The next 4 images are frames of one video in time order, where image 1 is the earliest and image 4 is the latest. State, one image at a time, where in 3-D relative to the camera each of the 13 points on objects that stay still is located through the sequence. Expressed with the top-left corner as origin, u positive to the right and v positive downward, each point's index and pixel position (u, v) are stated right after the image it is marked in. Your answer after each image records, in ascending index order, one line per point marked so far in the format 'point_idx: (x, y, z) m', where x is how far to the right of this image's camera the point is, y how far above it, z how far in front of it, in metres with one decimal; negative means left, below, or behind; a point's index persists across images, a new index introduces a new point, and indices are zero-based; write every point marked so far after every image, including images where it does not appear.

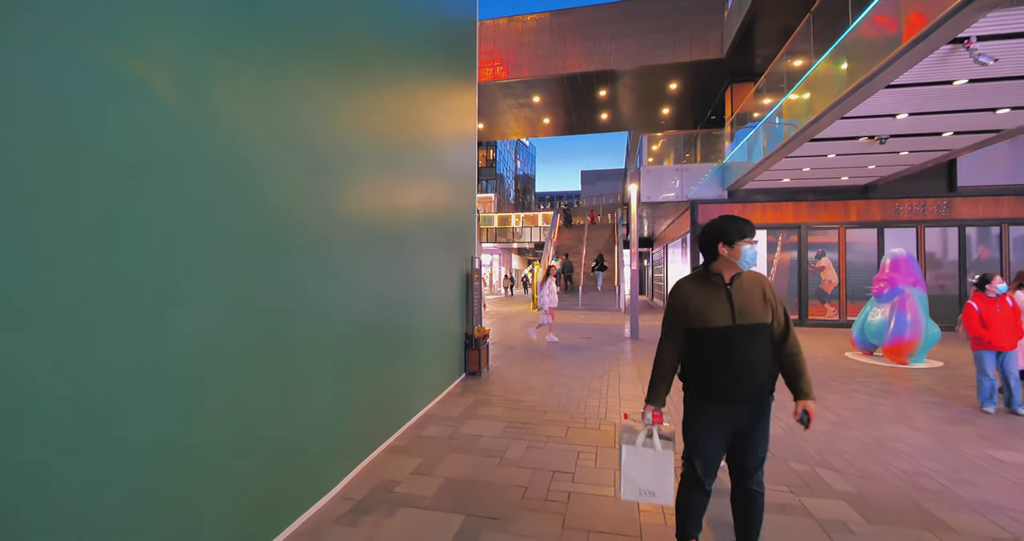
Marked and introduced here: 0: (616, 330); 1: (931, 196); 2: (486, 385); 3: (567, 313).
0: (+2.5, -1.4, +11.1) m
1: (+11.1, +2.0, +12.1) m
2: (-0.3, -1.5, +5.8) m
3: (+1.9, -1.5, +15.7) m
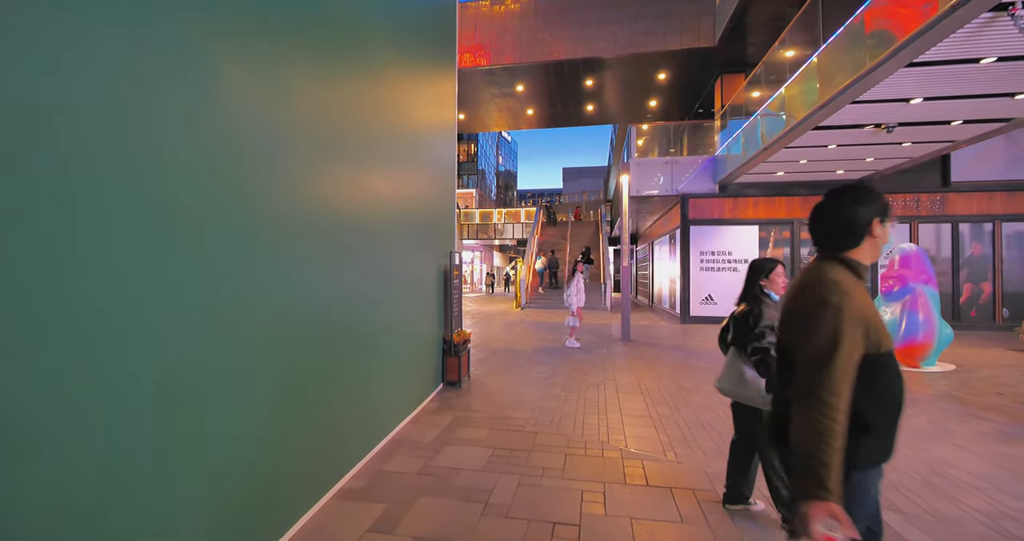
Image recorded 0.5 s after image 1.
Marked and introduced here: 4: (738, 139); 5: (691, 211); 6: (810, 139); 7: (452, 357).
0: (+2.1, -1.4, +10.5) m
1: (+10.7, +2.0, +11.8) m
2: (-0.5, -1.4, +5.1) m
3: (+1.3, -1.4, +15.1) m
4: (+5.6, +3.2, +11.6) m
5: (+5.0, +1.7, +12.8) m
6: (+5.7, +2.5, +8.8) m
7: (-0.8, -1.1, +5.5) m
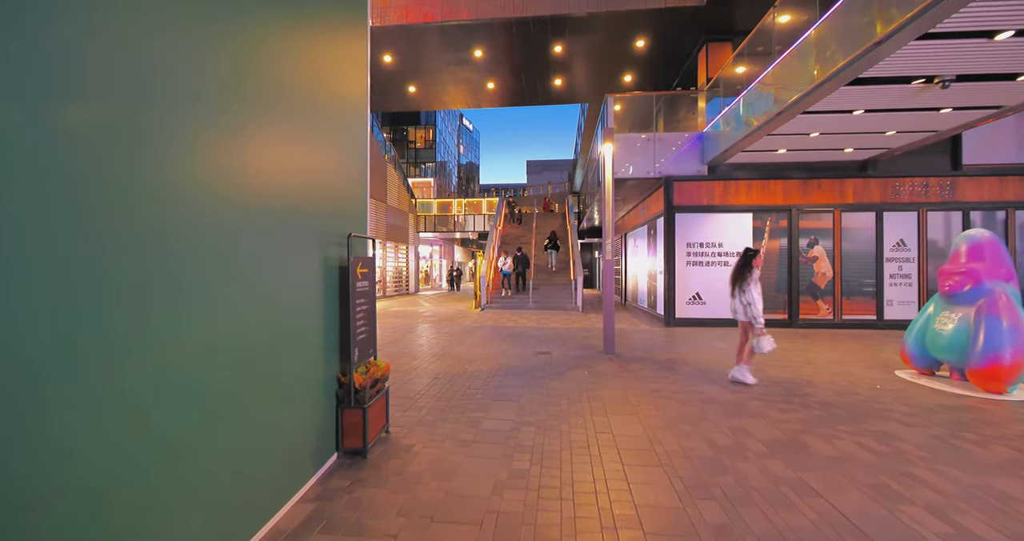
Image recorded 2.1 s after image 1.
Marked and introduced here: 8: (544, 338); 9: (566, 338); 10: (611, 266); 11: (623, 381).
0: (+1.3, -1.3, +8.5) m
1: (+9.7, +2.2, +10.5) m
2: (-0.9, -1.4, +2.9) m
3: (+0.1, -1.3, +13.0) m
4: (+4.7, +3.4, +9.9) m
5: (+4.0, +1.8, +11.0) m
6: (+4.9, +2.6, +7.1) m
7: (-1.2, -1.0, +3.4) m
8: (+0.6, -1.3, +8.8) m
9: (+1.0, -1.3, +8.8) m
10: (+1.6, +0.1, +7.4) m
11: (+1.3, -1.3, +5.5) m
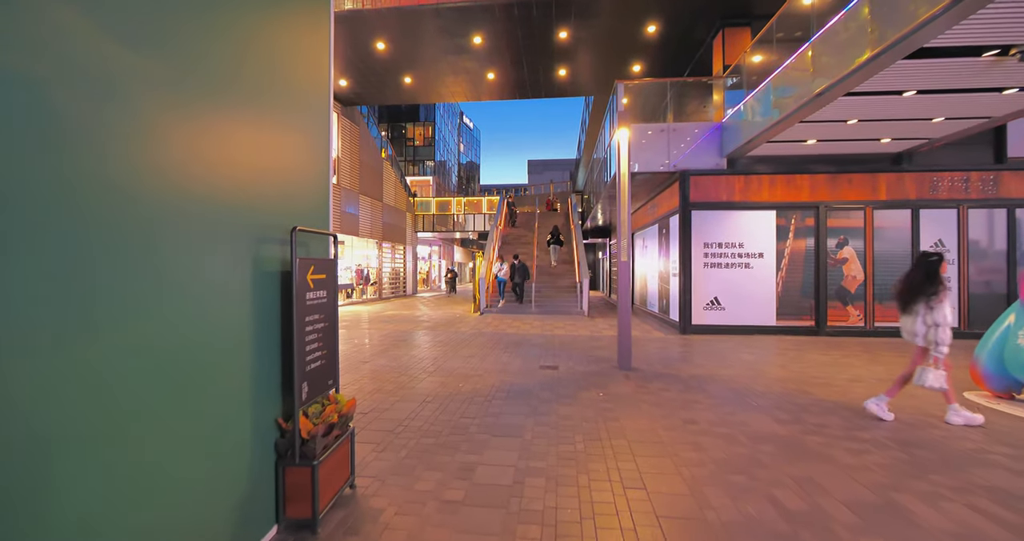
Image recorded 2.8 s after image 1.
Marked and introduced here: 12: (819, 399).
0: (+1.3, -1.3, +7.6) m
1: (+9.7, +2.1, +9.6) m
2: (-0.9, -1.4, +2.0) m
3: (+0.1, -1.3, +12.1) m
4: (+4.7, +3.3, +9.0) m
5: (+4.0, +1.7, +10.1) m
6: (+5.0, +2.5, +6.2) m
7: (-1.2, -1.1, +2.5) m
8: (+0.7, -1.3, +7.9) m
9: (+1.1, -1.4, +7.9) m
10: (+1.6, 0.0, +6.5) m
11: (+1.4, -1.4, +4.7) m
12: (+3.3, -1.4, +5.0) m
